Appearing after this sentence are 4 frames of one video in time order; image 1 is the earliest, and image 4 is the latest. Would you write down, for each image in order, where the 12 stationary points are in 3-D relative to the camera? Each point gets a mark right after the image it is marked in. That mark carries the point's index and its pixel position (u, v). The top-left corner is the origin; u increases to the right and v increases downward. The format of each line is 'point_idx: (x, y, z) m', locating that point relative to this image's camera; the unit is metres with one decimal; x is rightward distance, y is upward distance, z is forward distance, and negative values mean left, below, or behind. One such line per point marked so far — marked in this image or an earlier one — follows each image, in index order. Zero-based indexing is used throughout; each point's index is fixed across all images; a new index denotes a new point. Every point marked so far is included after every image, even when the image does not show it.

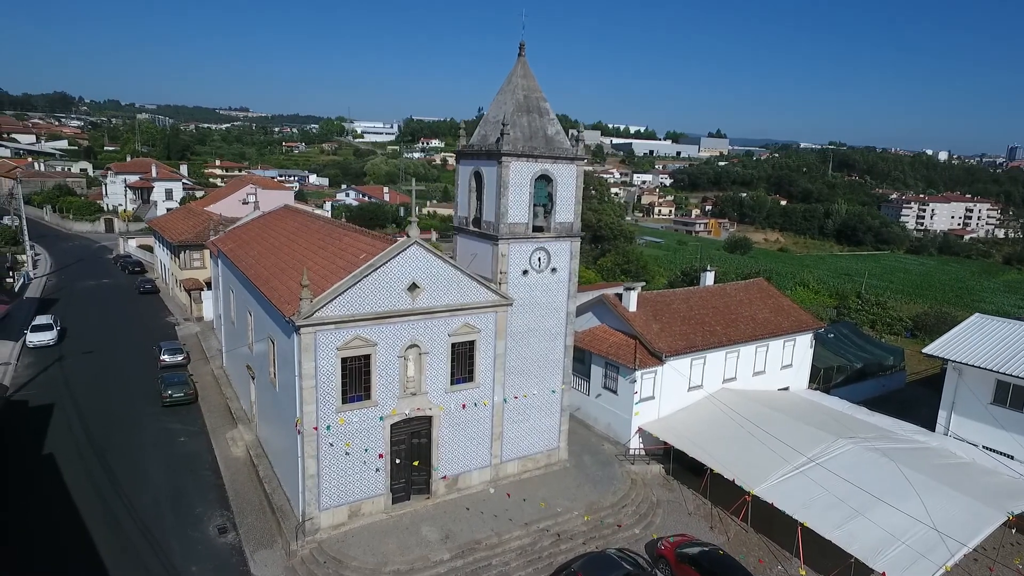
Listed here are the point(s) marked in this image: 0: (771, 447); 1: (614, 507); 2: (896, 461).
0: (+8.0, -5.2, +19.5) m
1: (+3.1, -6.6, +18.6) m
2: (+11.8, -5.3, +18.8) m
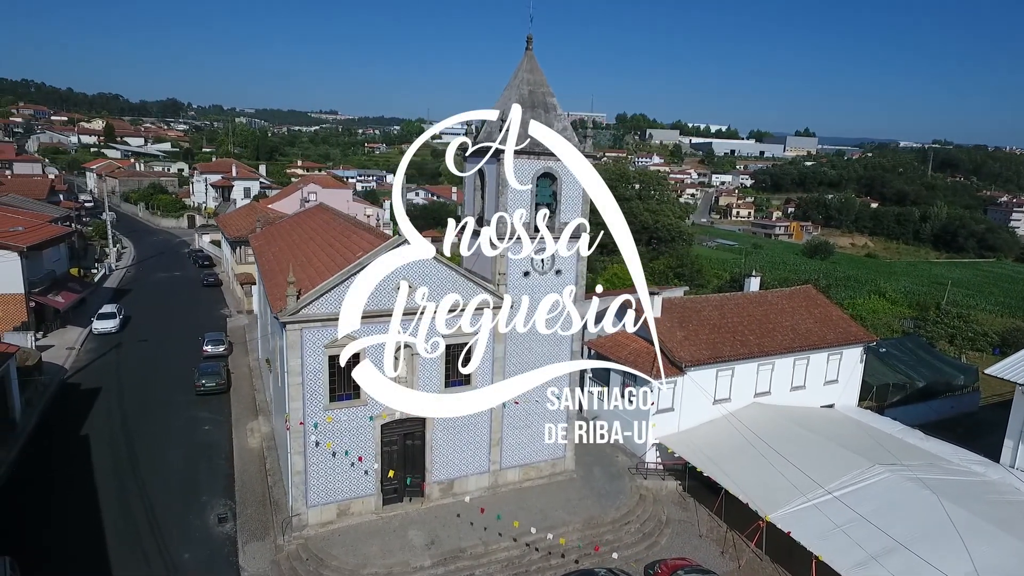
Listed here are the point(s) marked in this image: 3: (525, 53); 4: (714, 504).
0: (+8.0, -5.5, +17.9) m
1: (+3.0, -6.8, +17.7) m
2: (+11.7, -5.6, +16.8) m
3: (+0.4, +6.9, +17.9) m
4: (+6.4, -6.8, +19.5) m
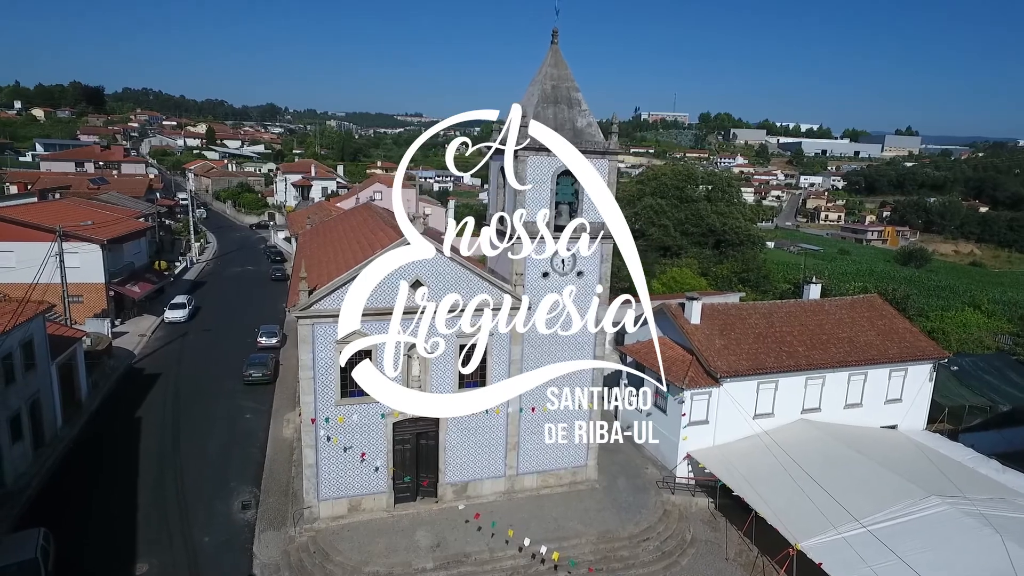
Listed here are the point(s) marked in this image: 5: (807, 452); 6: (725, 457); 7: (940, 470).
0: (+8.4, -5.7, +16.4) m
1: (+3.3, -6.9, +16.8) m
2: (+11.9, -6.0, +14.8) m
3: (+1.1, +6.8, +17.4) m
4: (+6.9, -7.0, +18.2) m
5: (+9.2, -5.1, +19.0) m
6: (+6.7, -5.3, +19.2) m
7: (+13.1, -5.6, +18.7) m
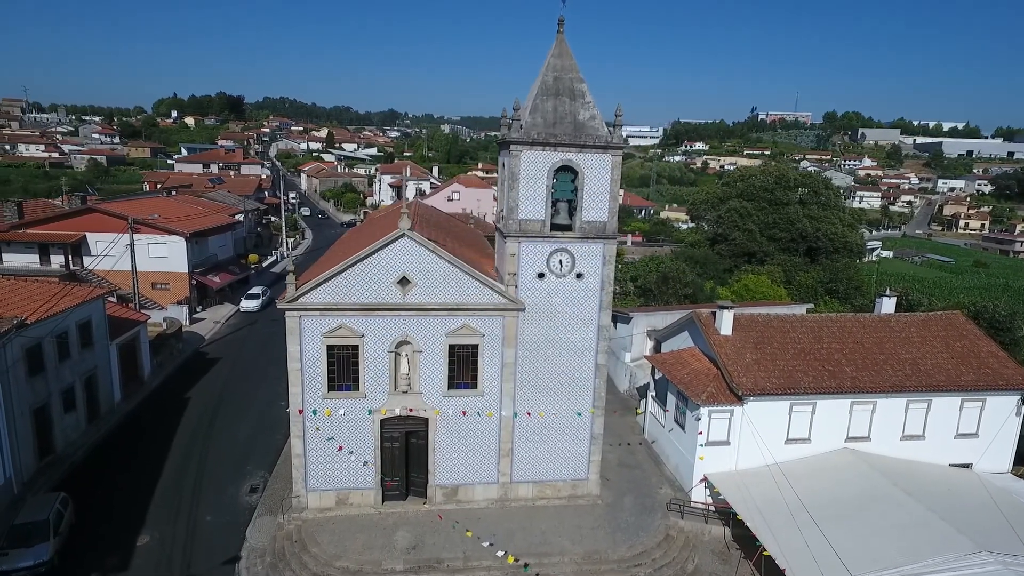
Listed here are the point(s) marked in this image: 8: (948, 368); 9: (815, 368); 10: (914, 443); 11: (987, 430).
0: (+7.8, -6.0, +14.3) m
1: (+2.8, -7.0, +15.6) m
2: (+11.0, -6.3, +12.2) m
3: (+1.2, +6.8, +16.5) m
4: (+6.6, -7.3, +16.3) m
5: (+9.1, -5.4, +16.8) m
6: (+6.6, -5.5, +17.4) m
7: (+12.8, -6.0, +15.8) m
8: (+13.8, -2.5, +19.3) m
9: (+9.3, -2.4, +18.8) m
10: (+12.5, -4.8, +19.0) m
11: (+15.0, -4.4, +19.3) m
